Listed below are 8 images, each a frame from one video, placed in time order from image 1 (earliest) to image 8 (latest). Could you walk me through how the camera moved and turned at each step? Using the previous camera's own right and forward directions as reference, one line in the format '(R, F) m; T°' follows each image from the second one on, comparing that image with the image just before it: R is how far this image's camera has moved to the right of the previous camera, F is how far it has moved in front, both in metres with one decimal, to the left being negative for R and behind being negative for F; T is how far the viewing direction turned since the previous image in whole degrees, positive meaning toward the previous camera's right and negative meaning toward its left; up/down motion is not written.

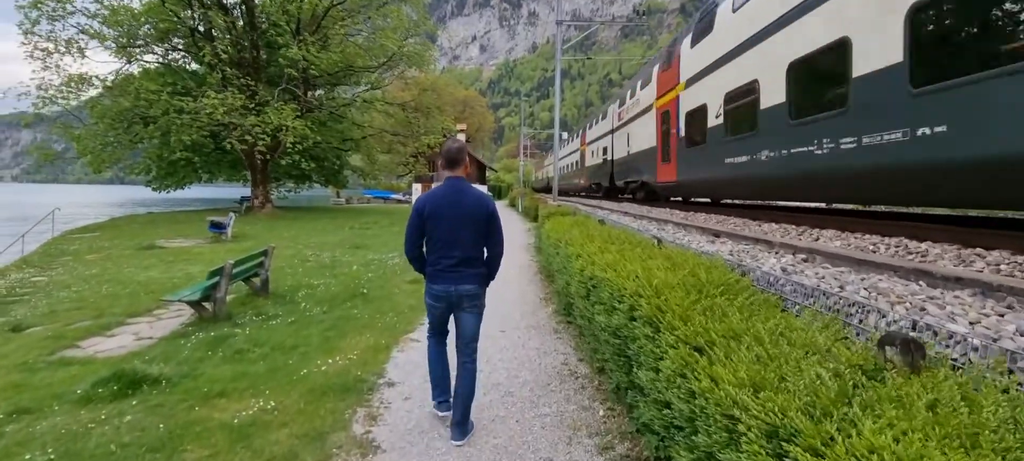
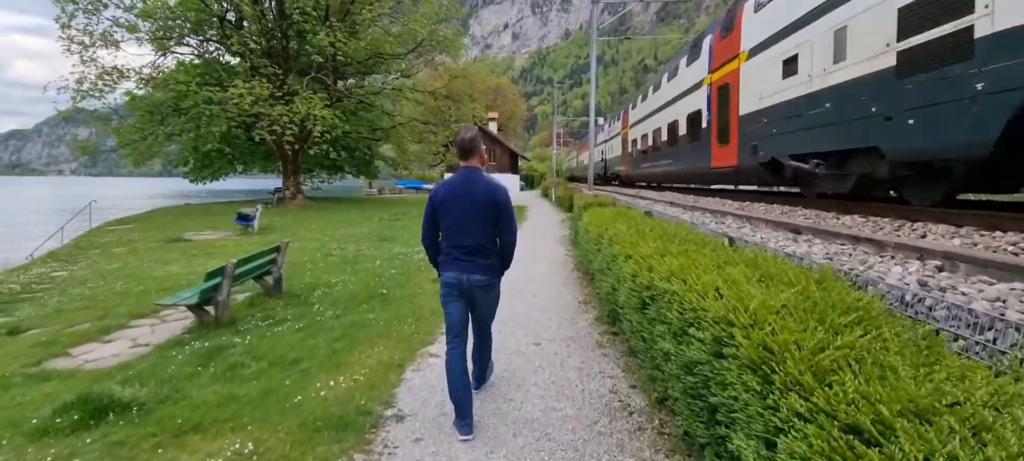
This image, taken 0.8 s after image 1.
(0.0, +1.1) m; -4°
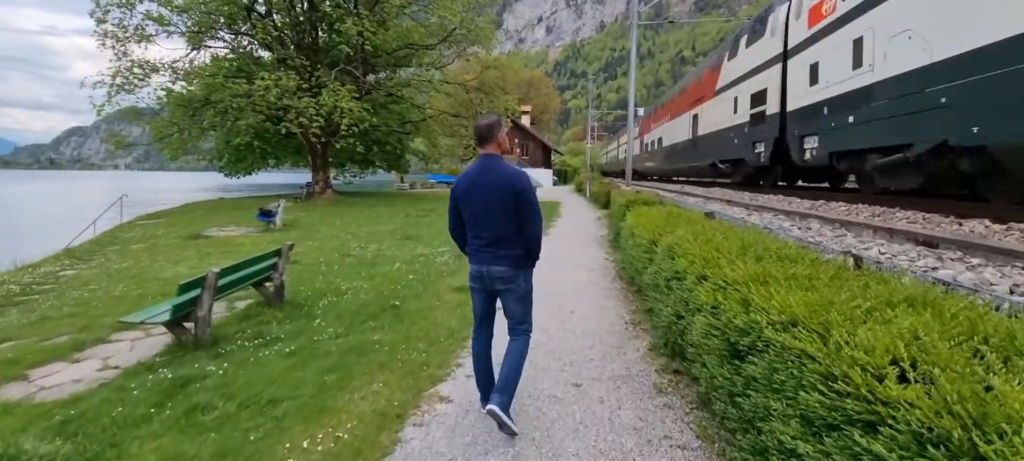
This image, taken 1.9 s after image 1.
(0.0, +1.3) m; -4°
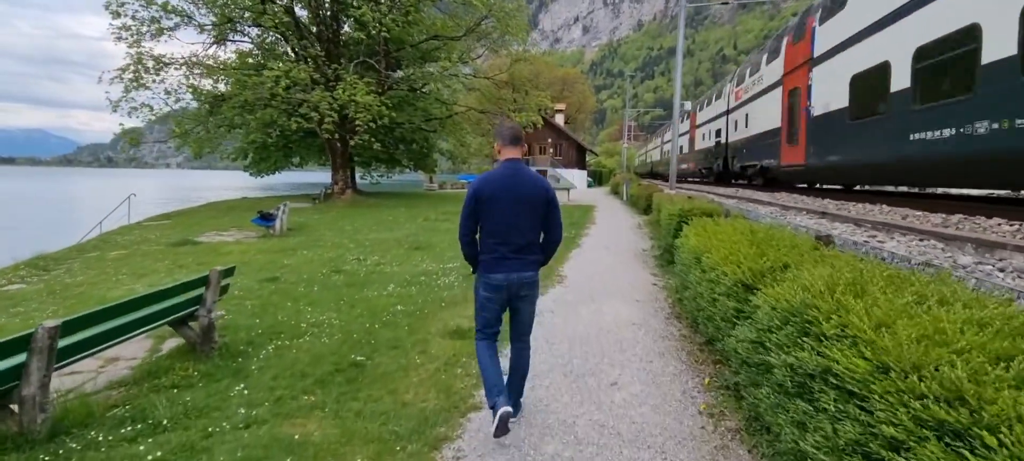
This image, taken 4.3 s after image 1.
(+0.2, +2.3) m; -4°
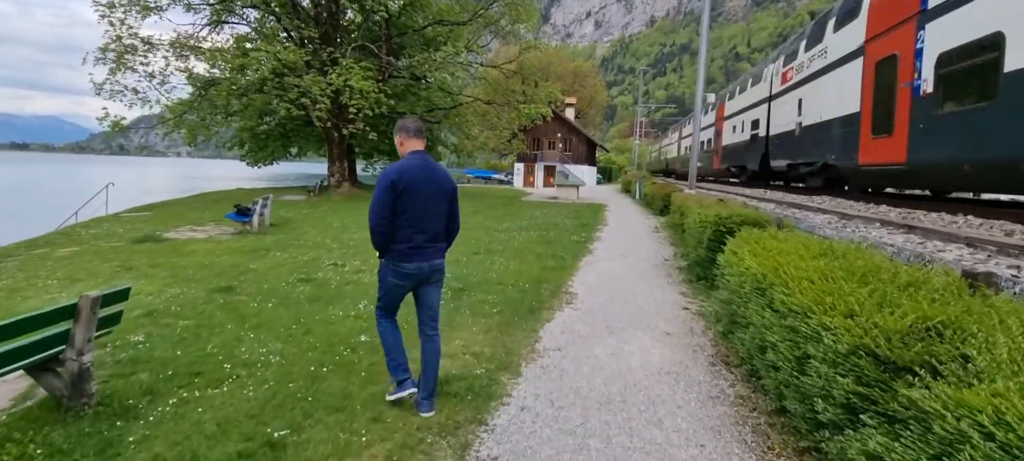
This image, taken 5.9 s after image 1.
(+0.1, +1.7) m; -1°
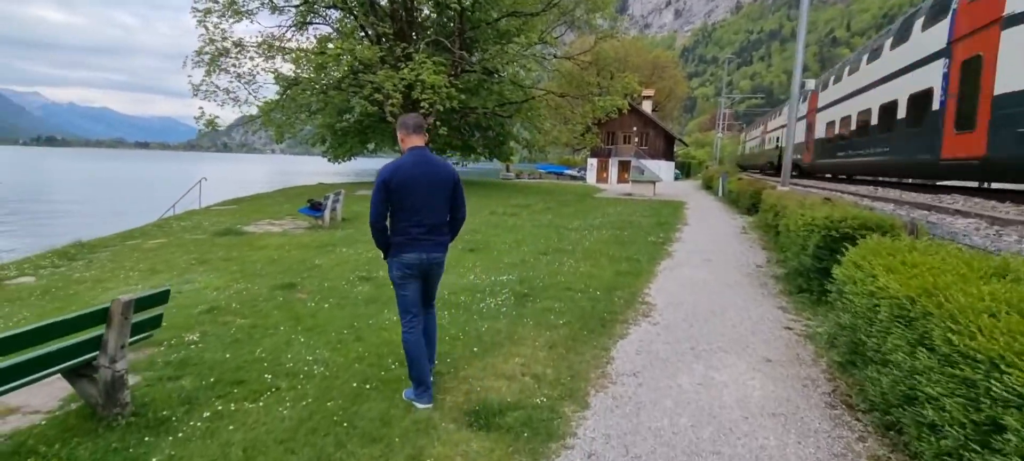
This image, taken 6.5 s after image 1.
(0.0, +0.7) m; -8°
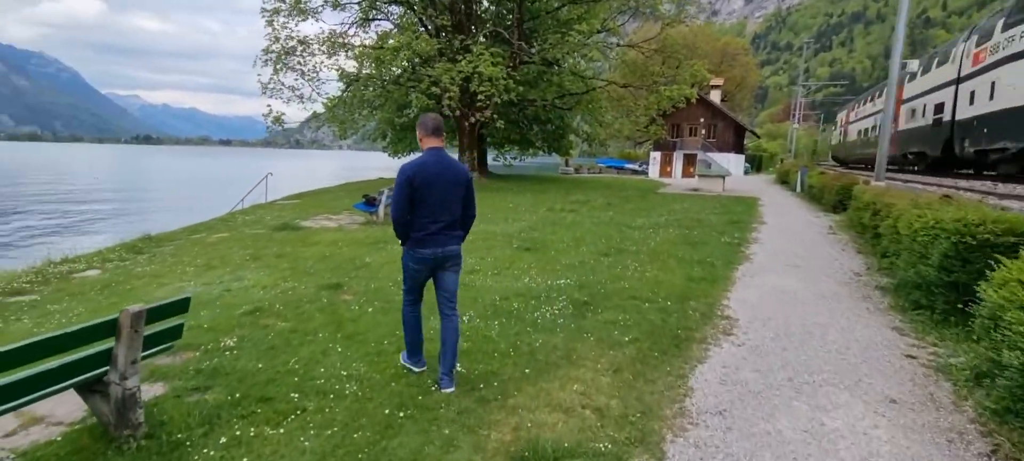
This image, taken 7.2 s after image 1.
(0.0, +0.7) m; -7°
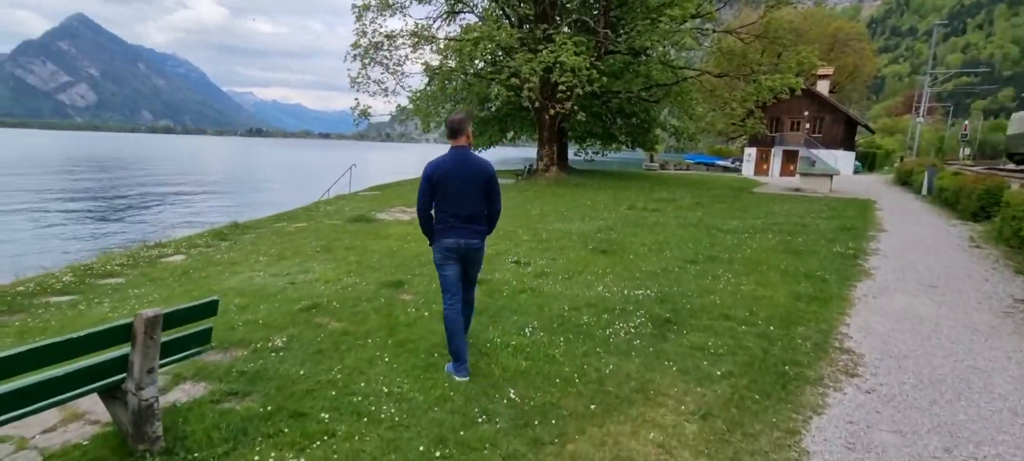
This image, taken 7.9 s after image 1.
(+0.1, +0.7) m; -9°
